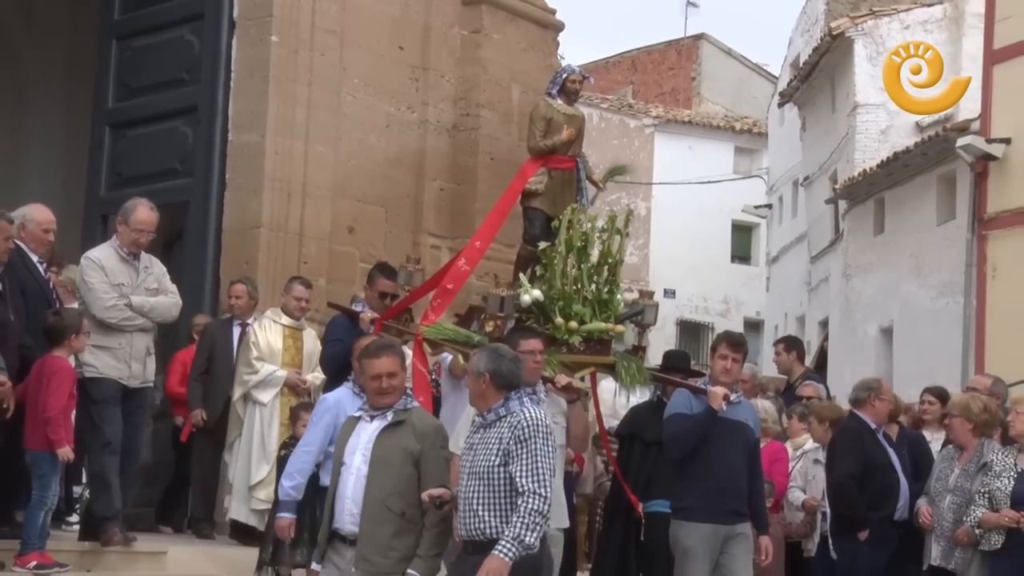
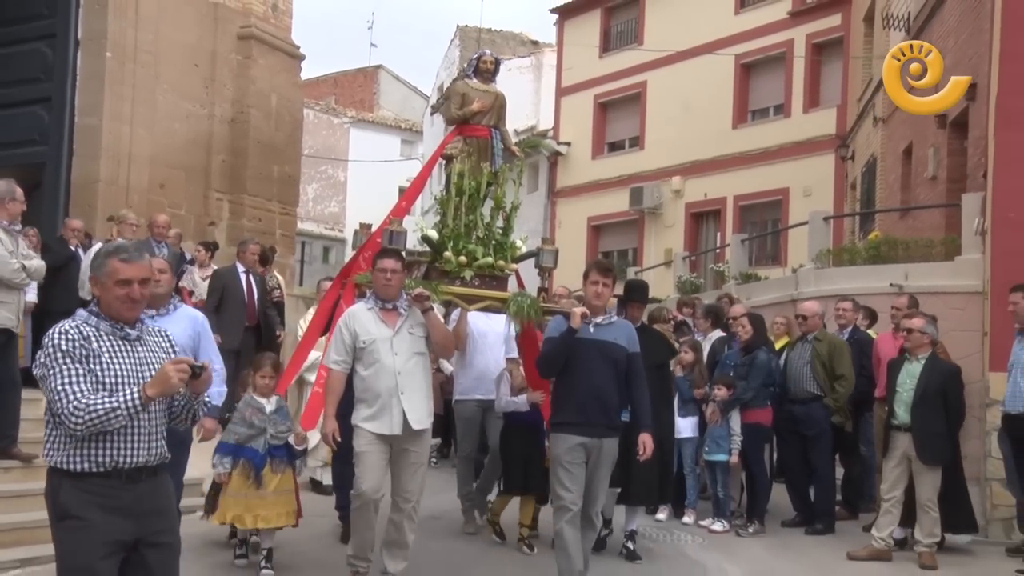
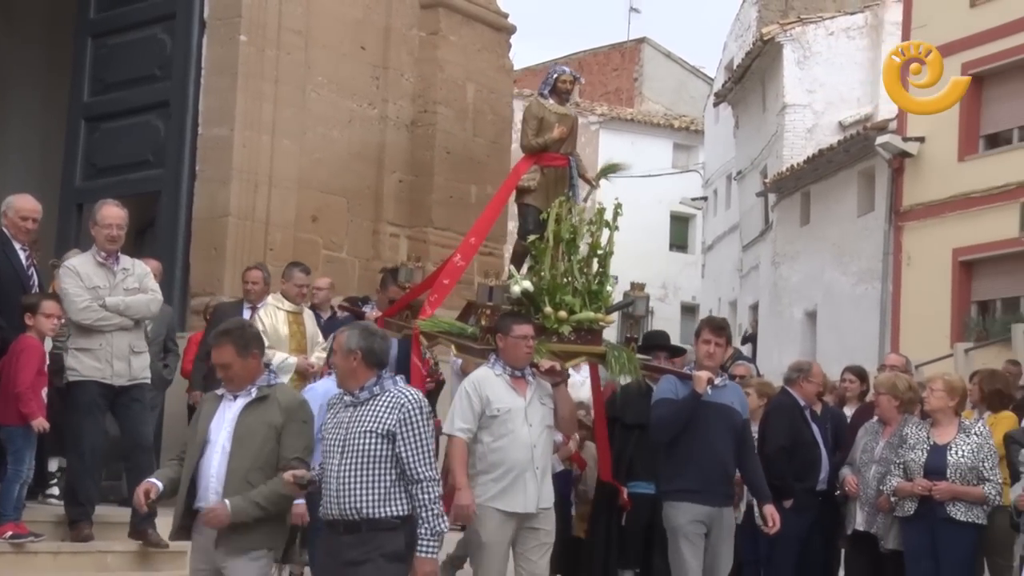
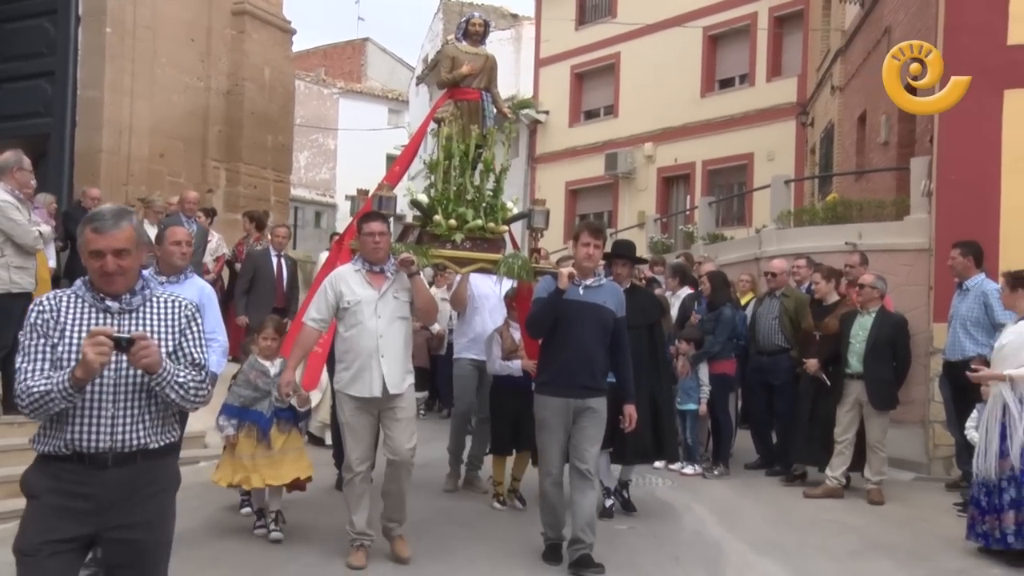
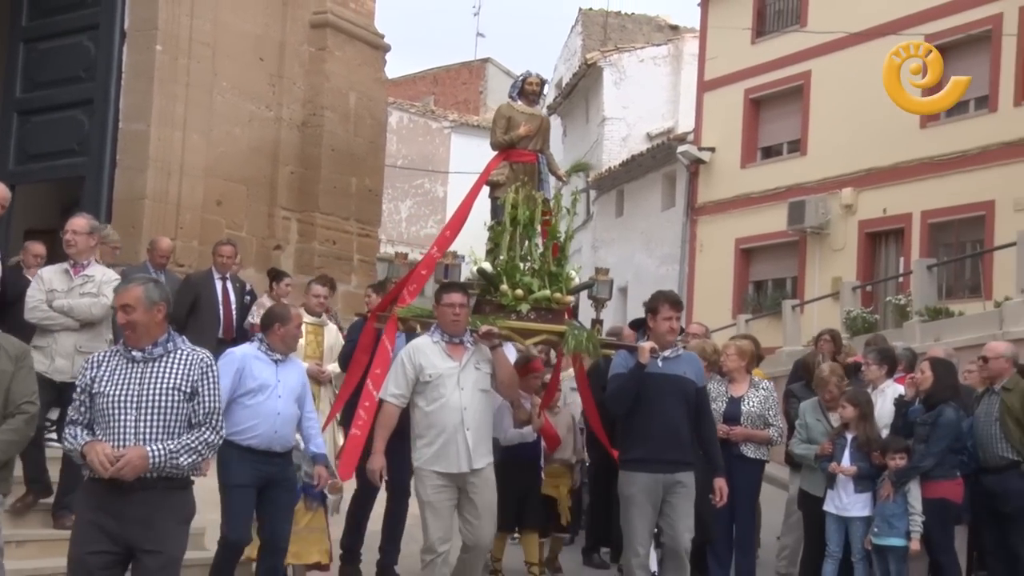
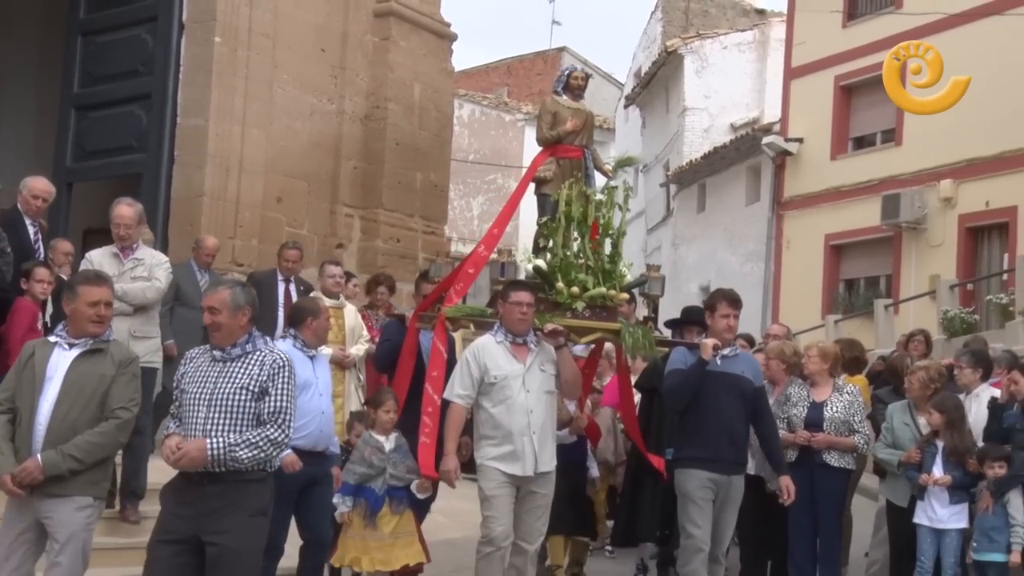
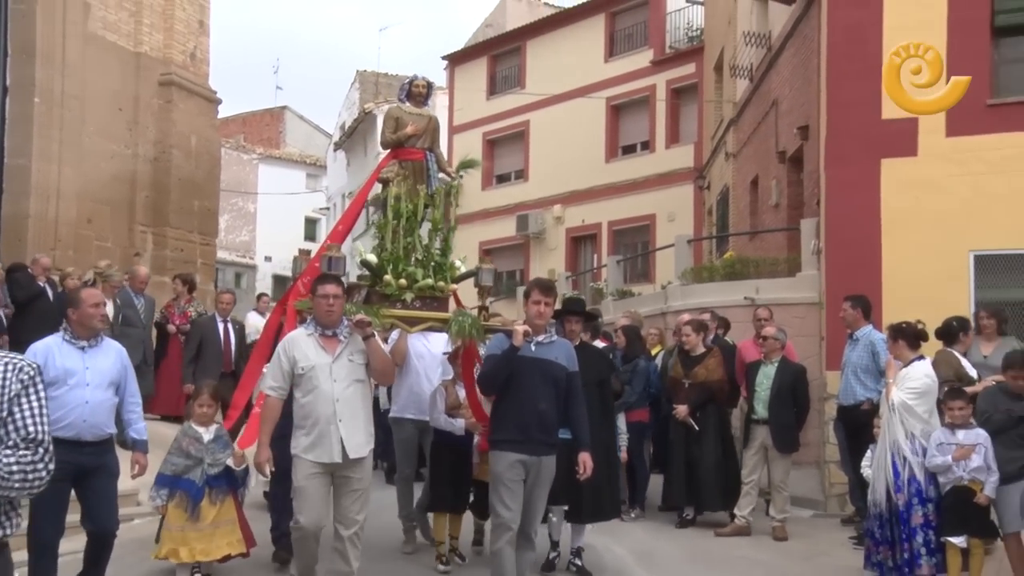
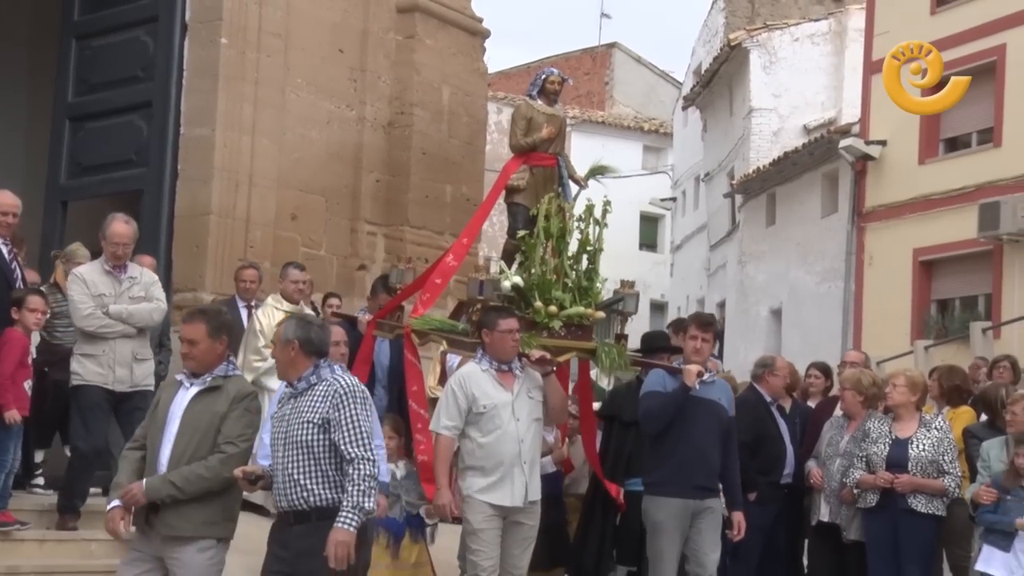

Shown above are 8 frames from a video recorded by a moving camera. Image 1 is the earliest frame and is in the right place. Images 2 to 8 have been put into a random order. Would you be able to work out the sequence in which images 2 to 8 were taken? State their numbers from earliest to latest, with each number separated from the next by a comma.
3, 8, 6, 5, 2, 4, 7
